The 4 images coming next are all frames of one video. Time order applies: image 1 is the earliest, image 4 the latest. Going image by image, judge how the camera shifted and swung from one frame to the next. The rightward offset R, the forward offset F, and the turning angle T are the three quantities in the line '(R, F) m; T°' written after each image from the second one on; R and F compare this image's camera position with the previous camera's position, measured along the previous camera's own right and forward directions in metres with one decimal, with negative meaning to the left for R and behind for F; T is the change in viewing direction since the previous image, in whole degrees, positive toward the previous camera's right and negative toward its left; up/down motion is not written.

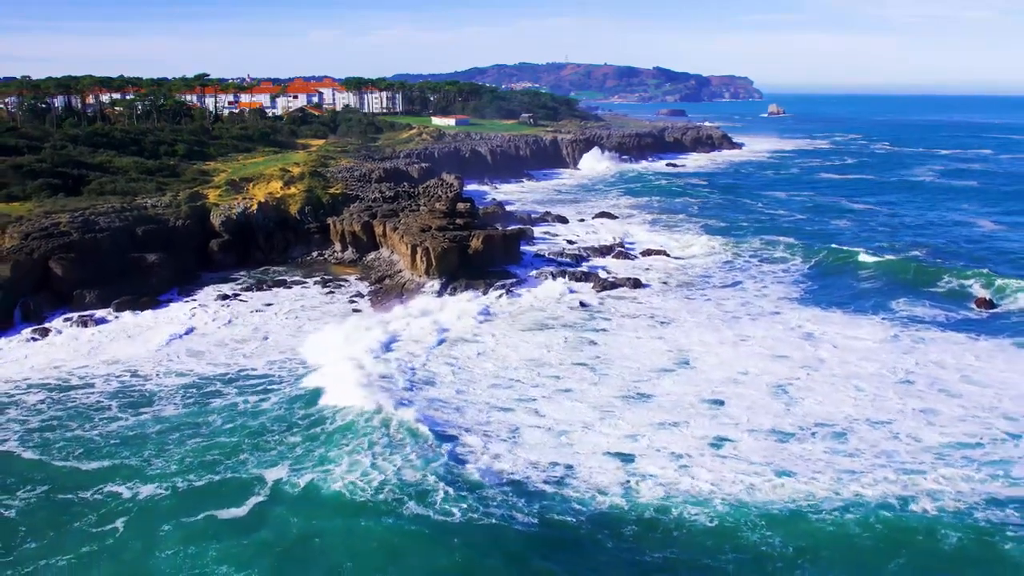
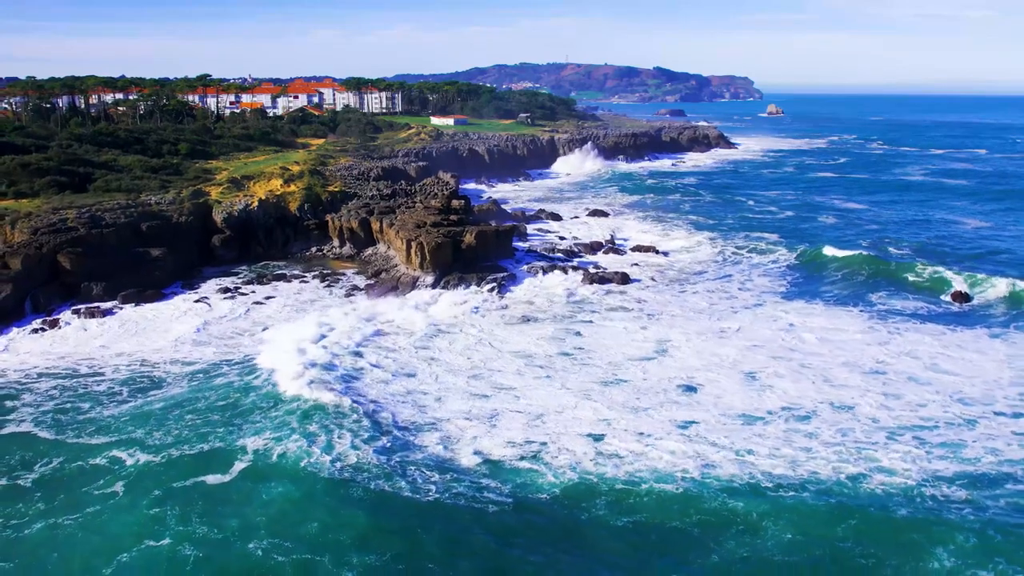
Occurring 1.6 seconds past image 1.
(+0.4, -1.1) m; 0°
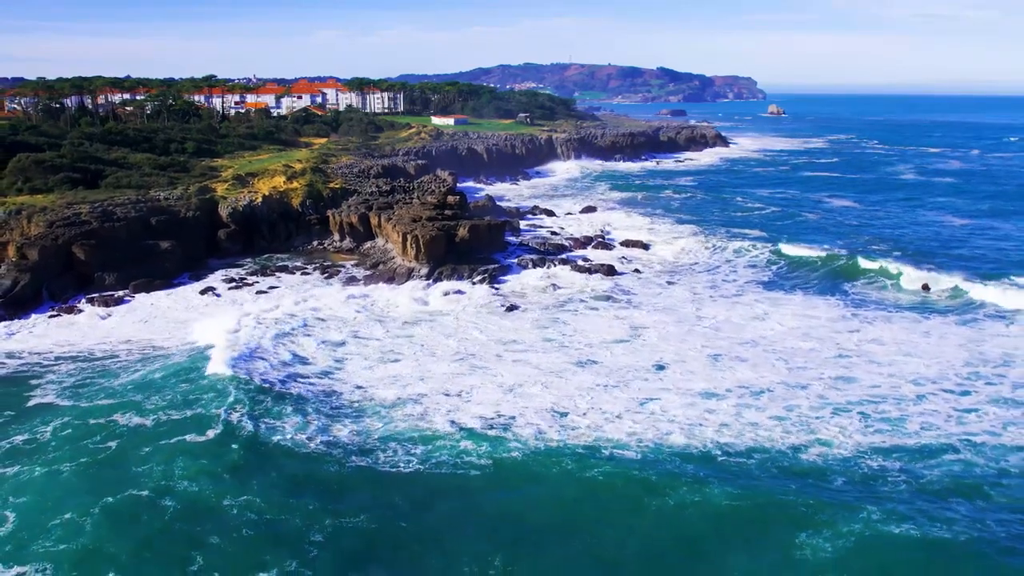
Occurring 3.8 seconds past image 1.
(+0.6, -1.7) m; 0°
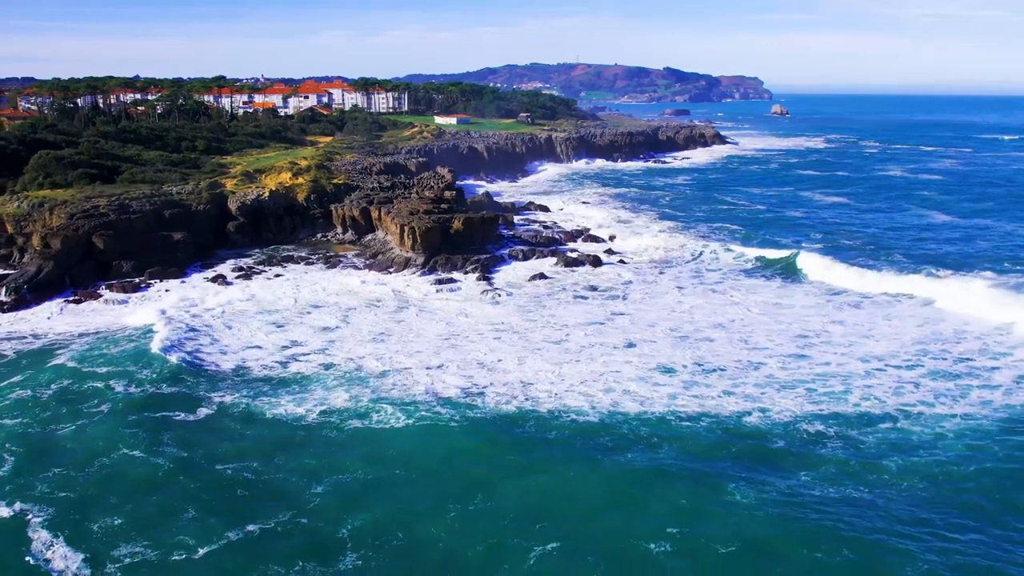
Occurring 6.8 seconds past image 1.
(+0.8, -2.1) m; -1°
